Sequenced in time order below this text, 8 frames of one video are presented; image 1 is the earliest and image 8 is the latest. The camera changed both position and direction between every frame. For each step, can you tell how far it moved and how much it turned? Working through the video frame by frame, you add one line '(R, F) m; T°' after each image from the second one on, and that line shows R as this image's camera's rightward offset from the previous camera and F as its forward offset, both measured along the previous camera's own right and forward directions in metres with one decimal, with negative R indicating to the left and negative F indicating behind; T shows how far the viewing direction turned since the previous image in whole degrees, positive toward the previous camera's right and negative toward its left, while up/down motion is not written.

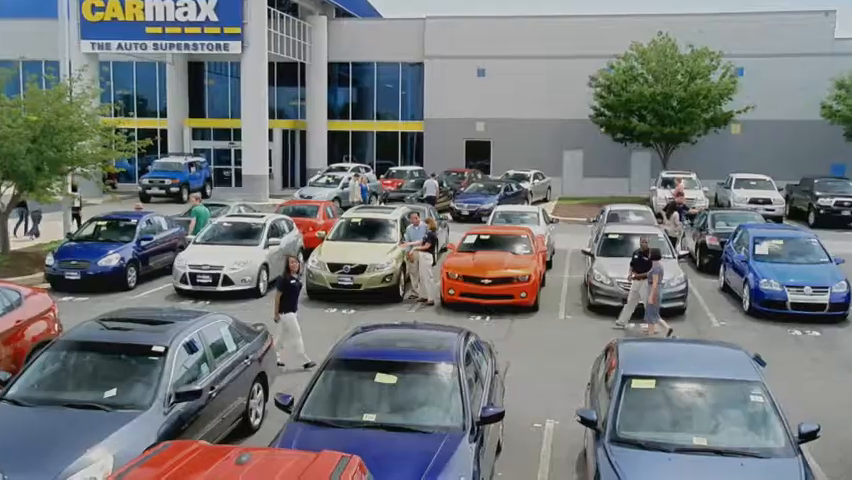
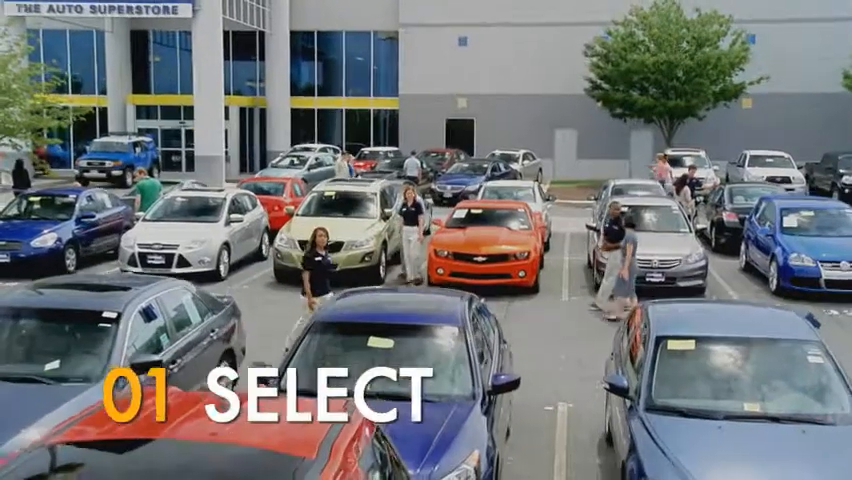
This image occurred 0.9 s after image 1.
(-0.4, +1.7) m; +2°
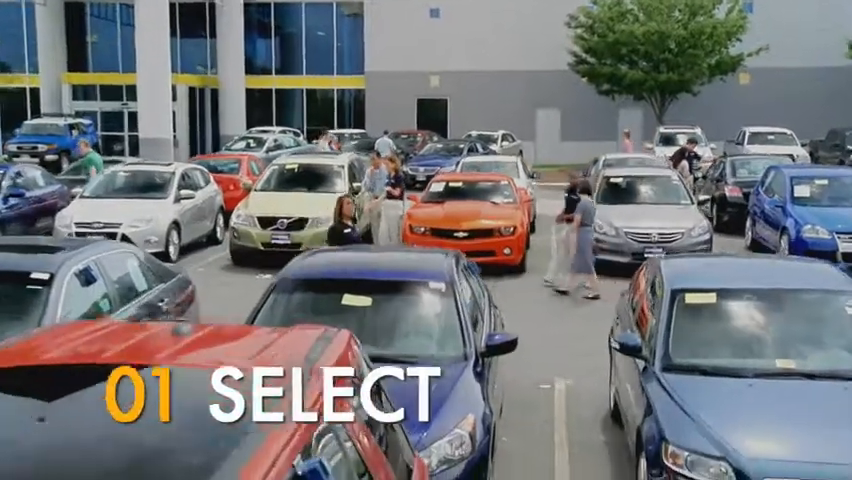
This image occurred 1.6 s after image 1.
(-0.1, +1.2) m; +1°
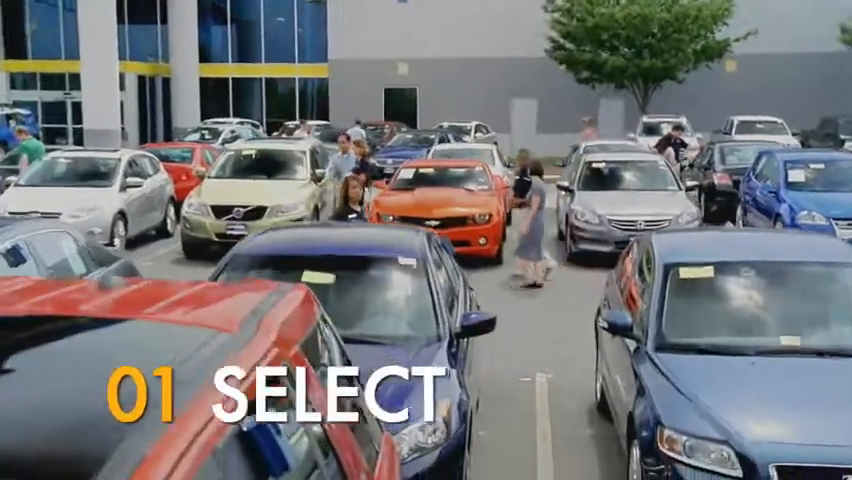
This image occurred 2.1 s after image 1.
(0.0, +0.8) m; +1°
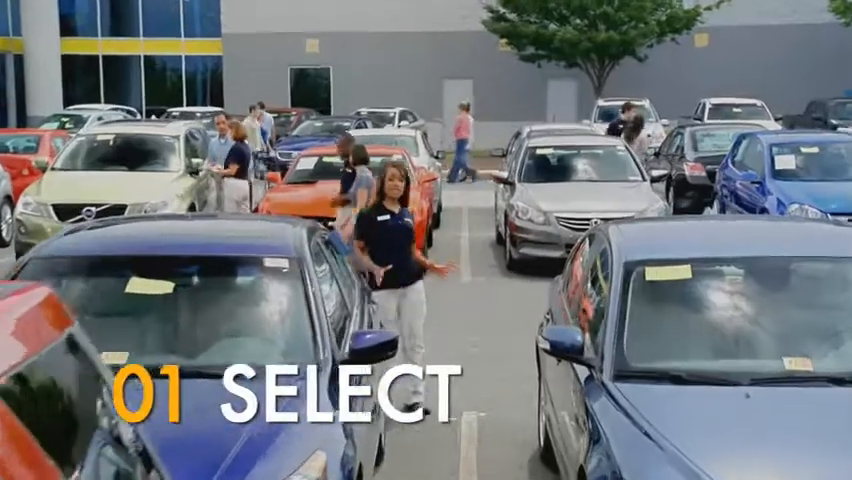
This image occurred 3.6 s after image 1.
(+0.2, +1.9) m; +1°
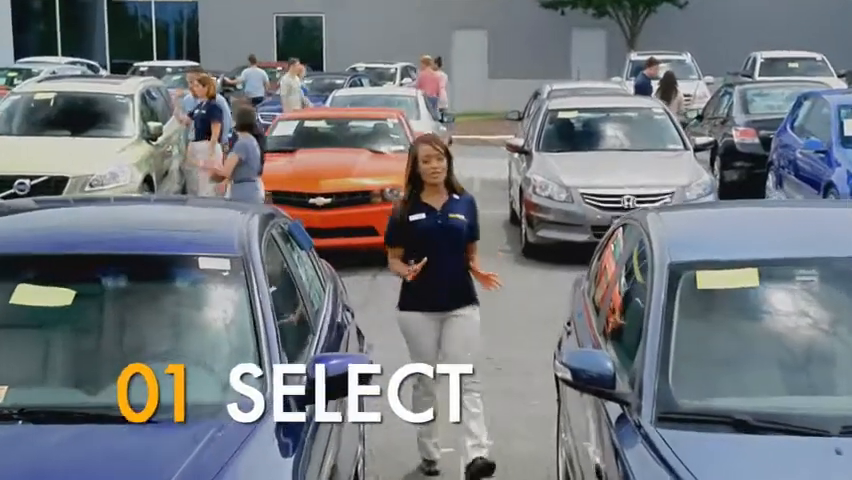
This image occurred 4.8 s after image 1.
(+0.1, +1.3) m; -1°
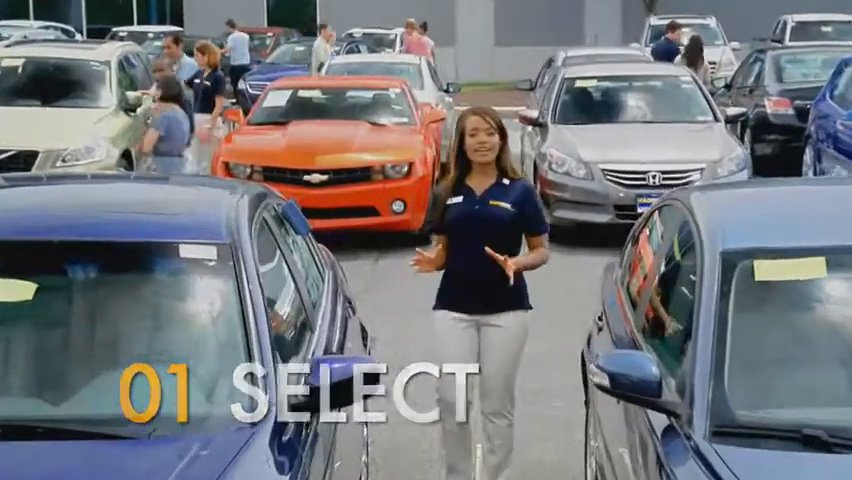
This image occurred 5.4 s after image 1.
(-0.1, +0.6) m; 0°
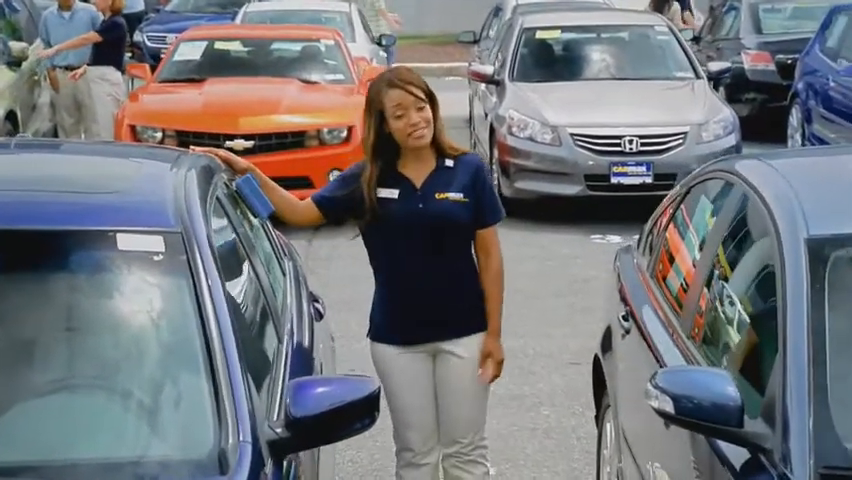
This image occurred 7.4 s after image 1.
(-0.3, +0.8) m; +4°
